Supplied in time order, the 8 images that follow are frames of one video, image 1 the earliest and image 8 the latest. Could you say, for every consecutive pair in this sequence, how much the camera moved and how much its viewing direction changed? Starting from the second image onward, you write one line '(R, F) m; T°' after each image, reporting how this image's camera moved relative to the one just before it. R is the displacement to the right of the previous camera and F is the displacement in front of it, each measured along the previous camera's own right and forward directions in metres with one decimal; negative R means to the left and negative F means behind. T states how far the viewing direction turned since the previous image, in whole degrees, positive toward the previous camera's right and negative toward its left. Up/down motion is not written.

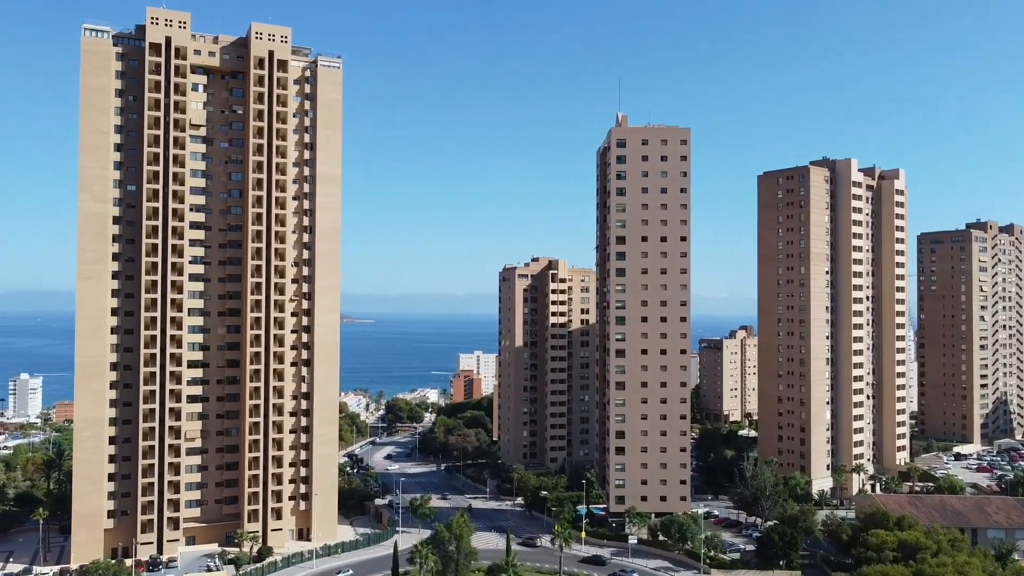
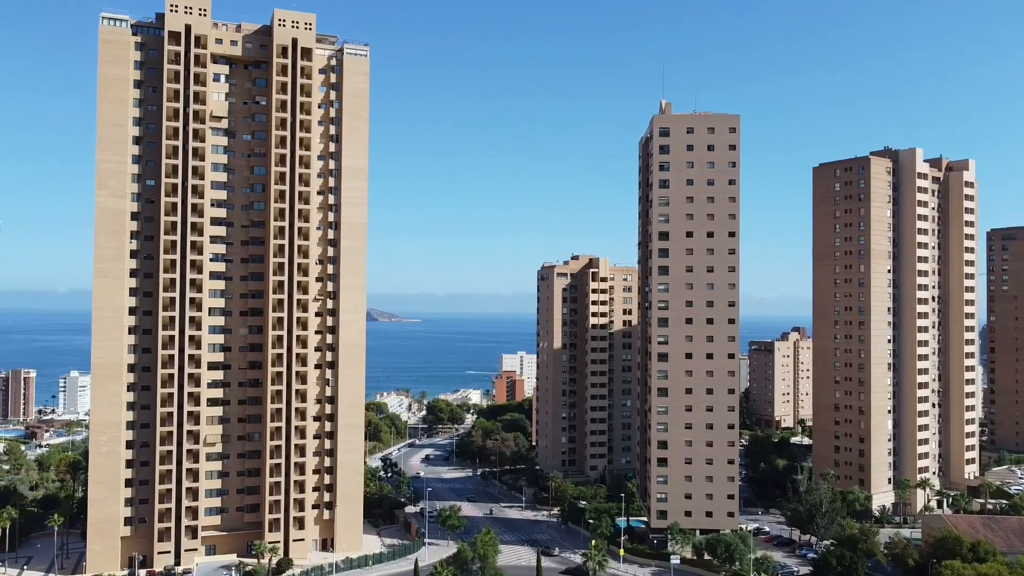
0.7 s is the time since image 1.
(+1.0, +4.3) m; -3°
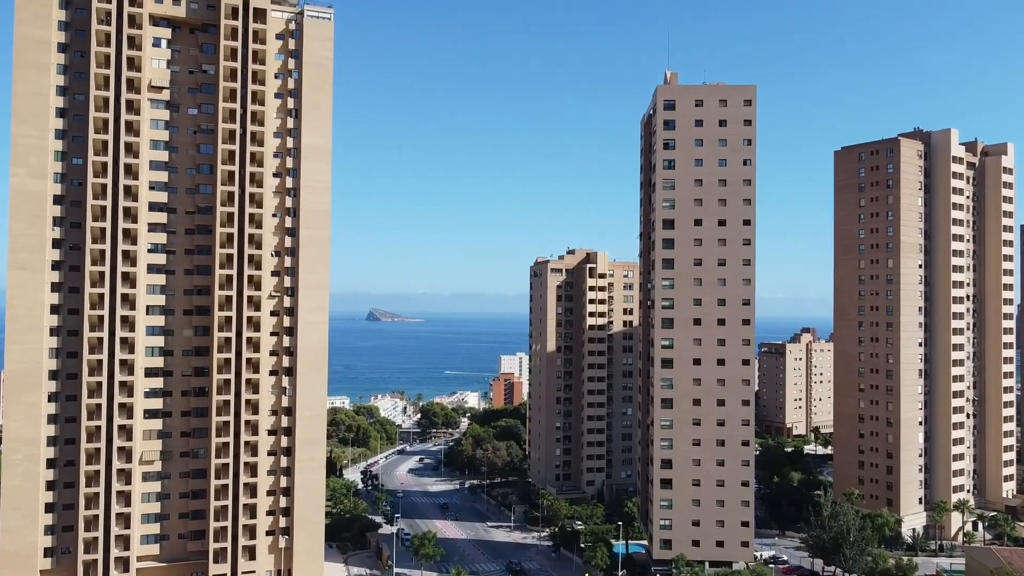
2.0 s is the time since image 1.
(+1.6, +8.6) m; 0°
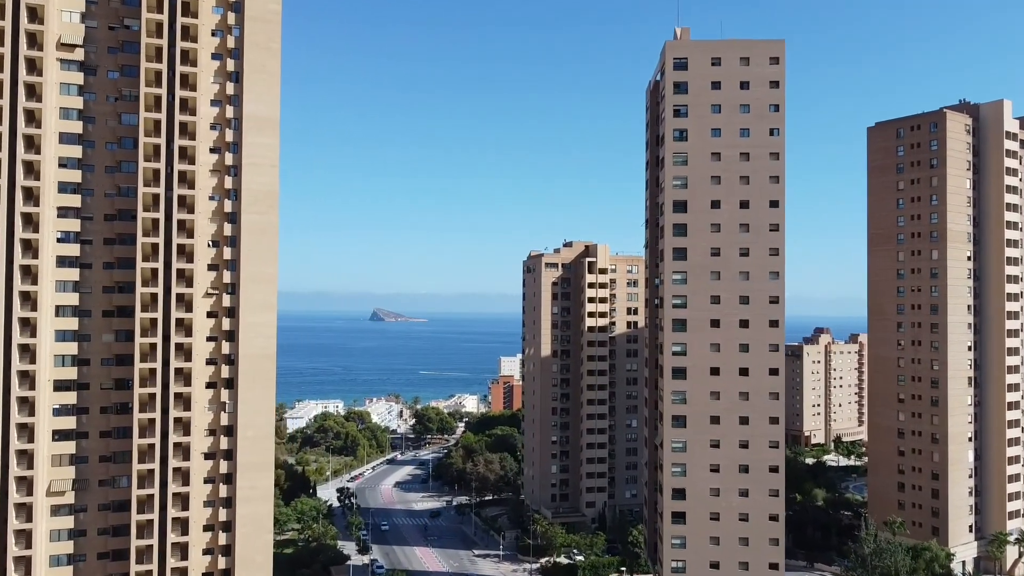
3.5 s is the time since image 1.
(+1.4, +9.6) m; 0°
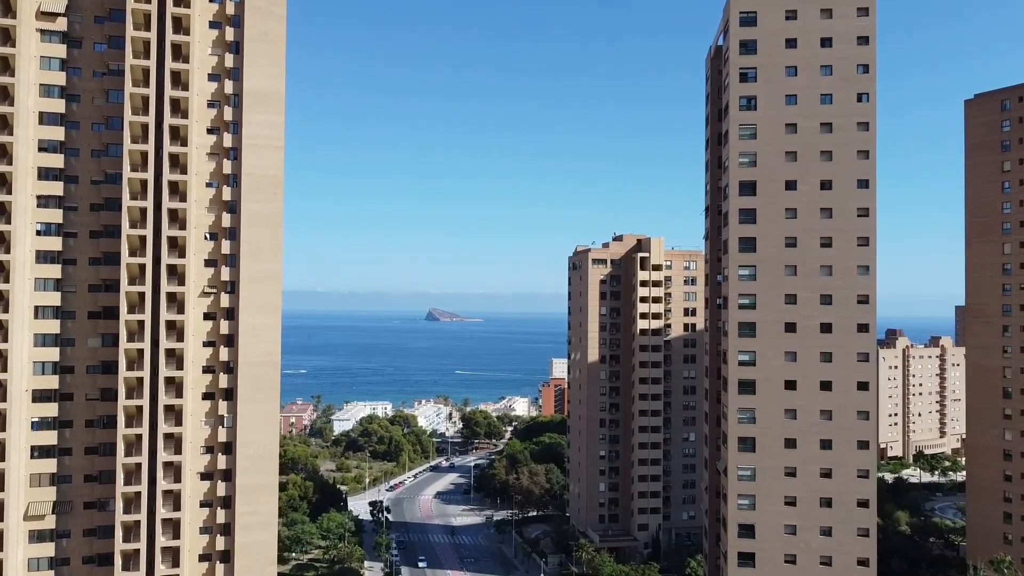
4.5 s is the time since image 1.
(+1.0, +7.1) m; -4°
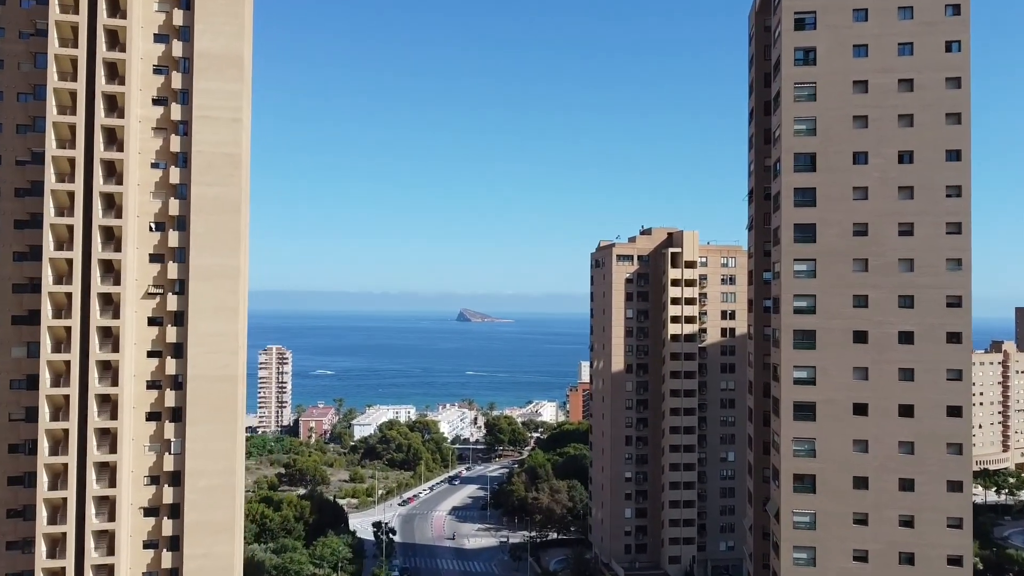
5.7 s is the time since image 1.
(+1.4, +7.8) m; -2°
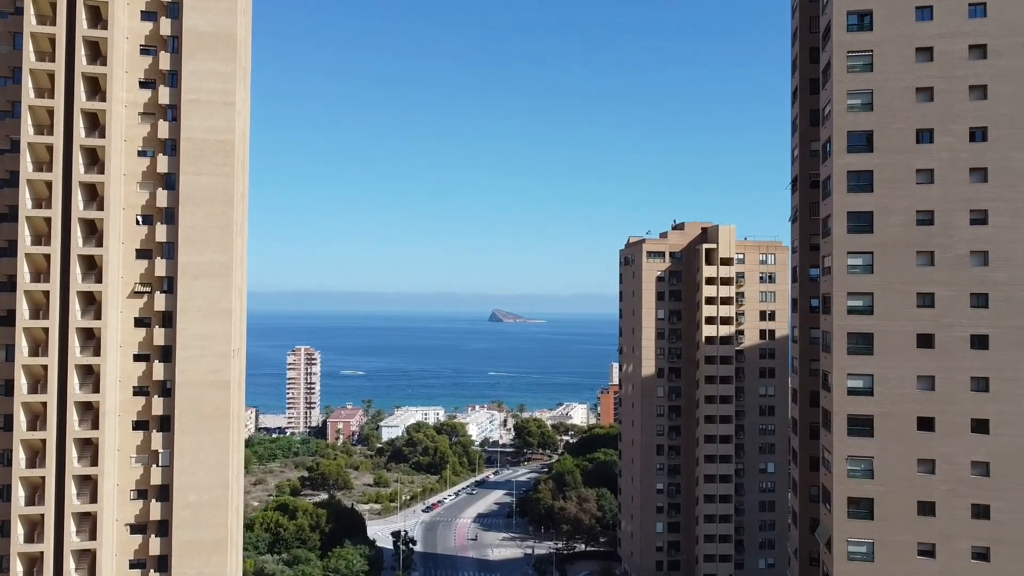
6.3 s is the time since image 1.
(+0.7, +3.6) m; -2°
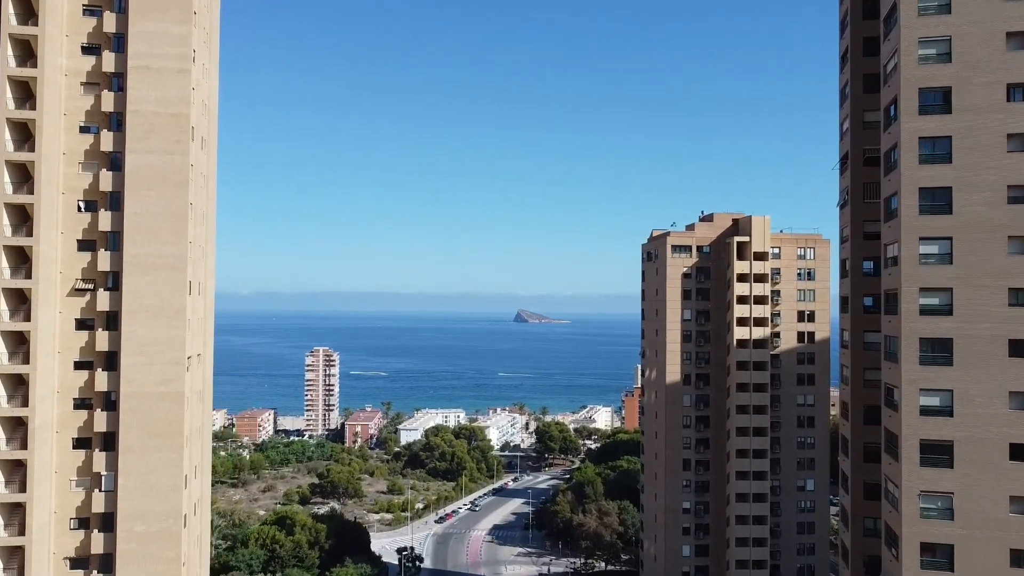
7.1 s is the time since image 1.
(+1.0, +5.2) m; -2°
